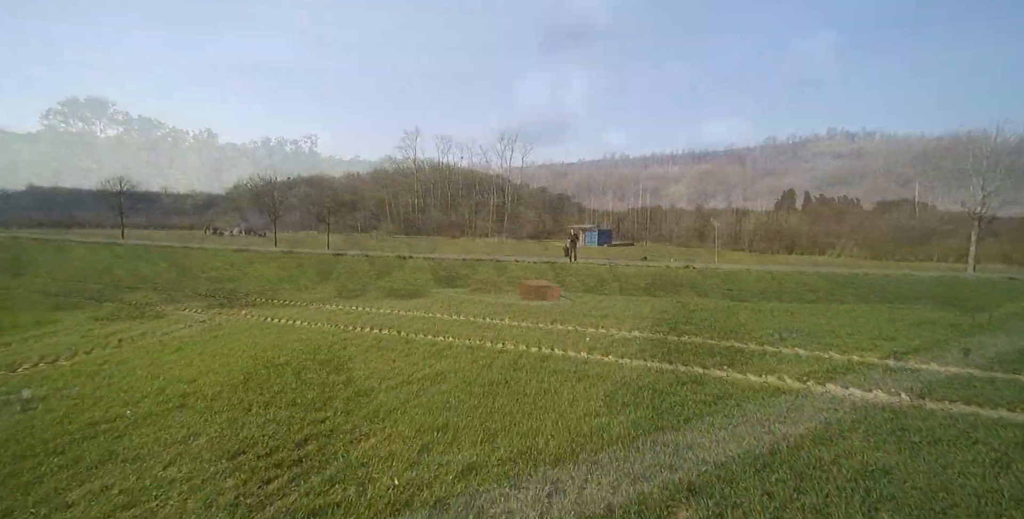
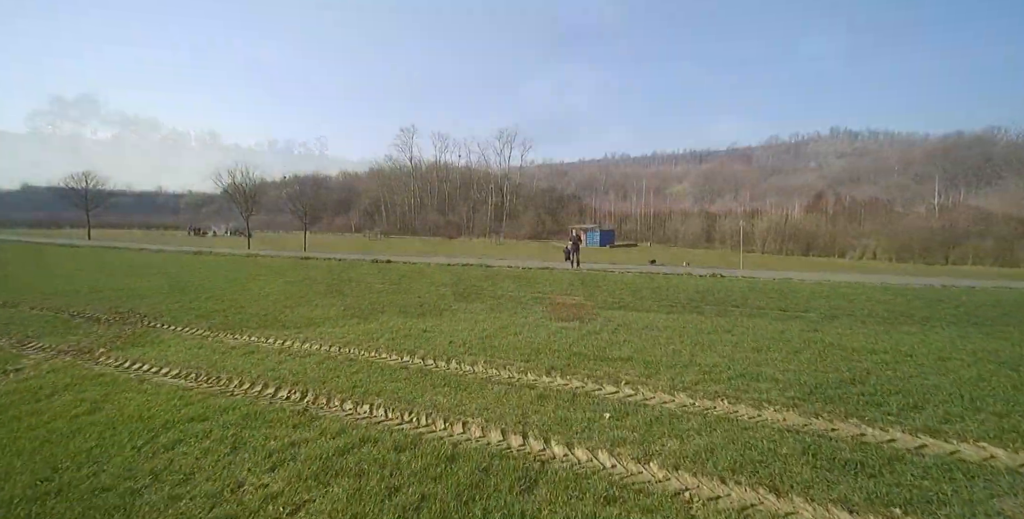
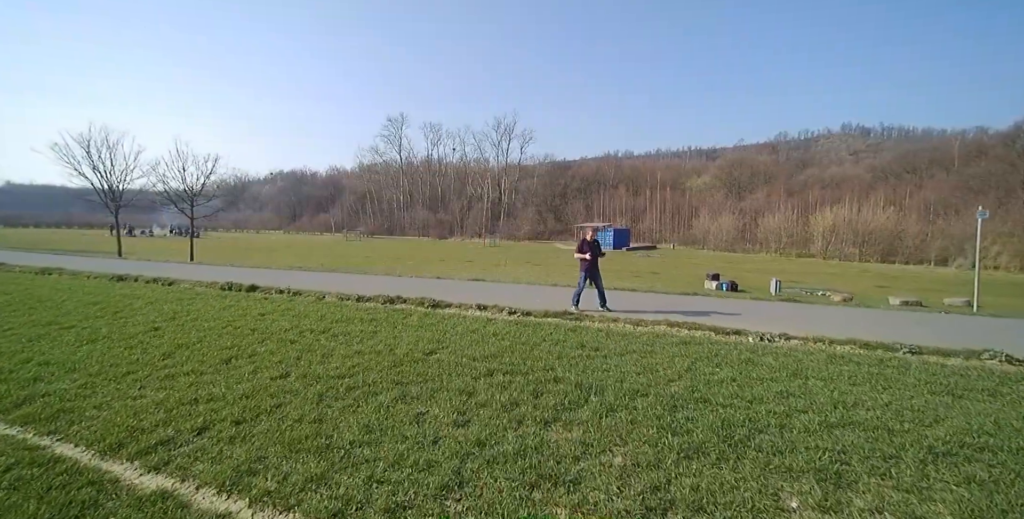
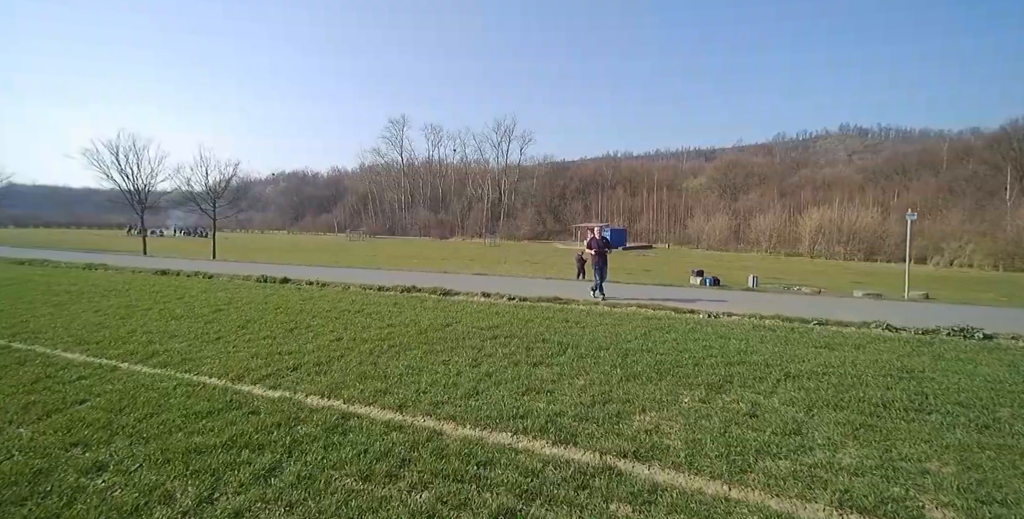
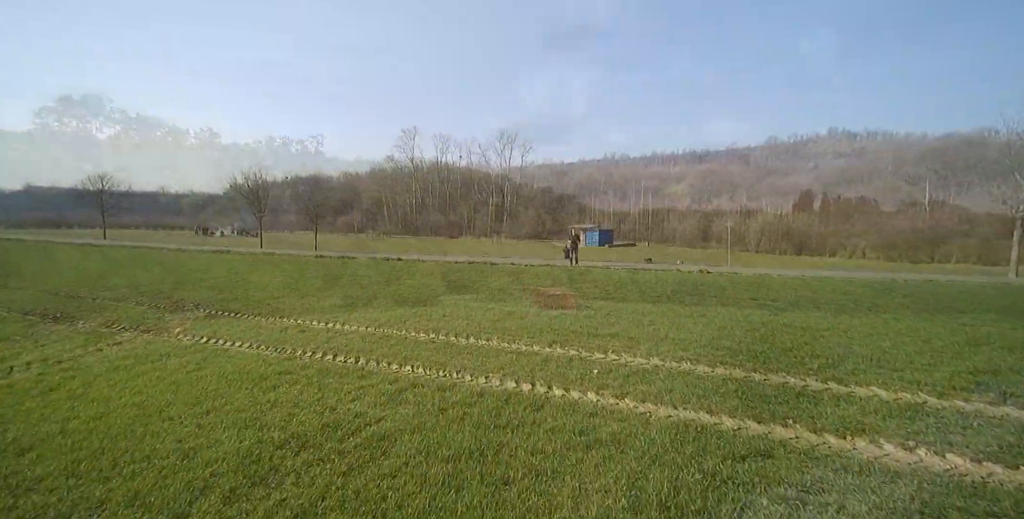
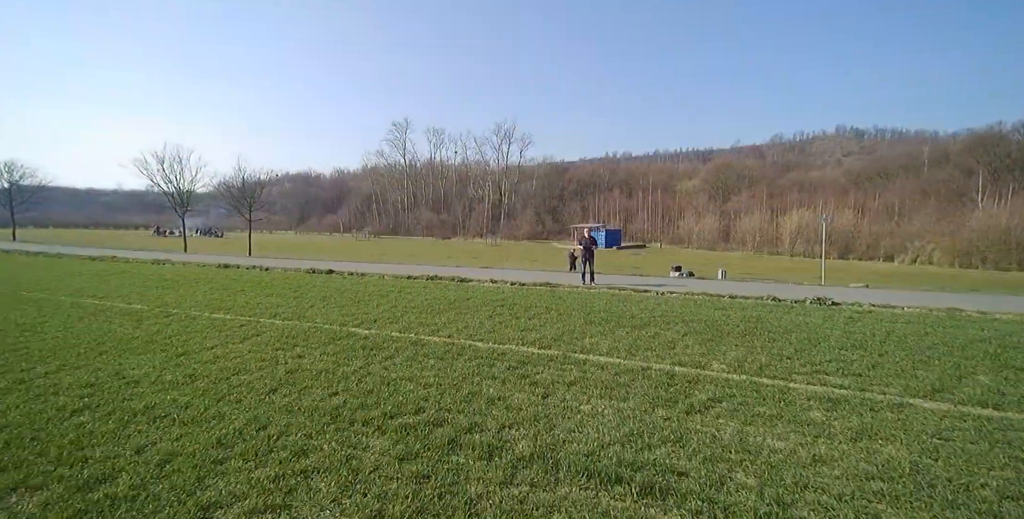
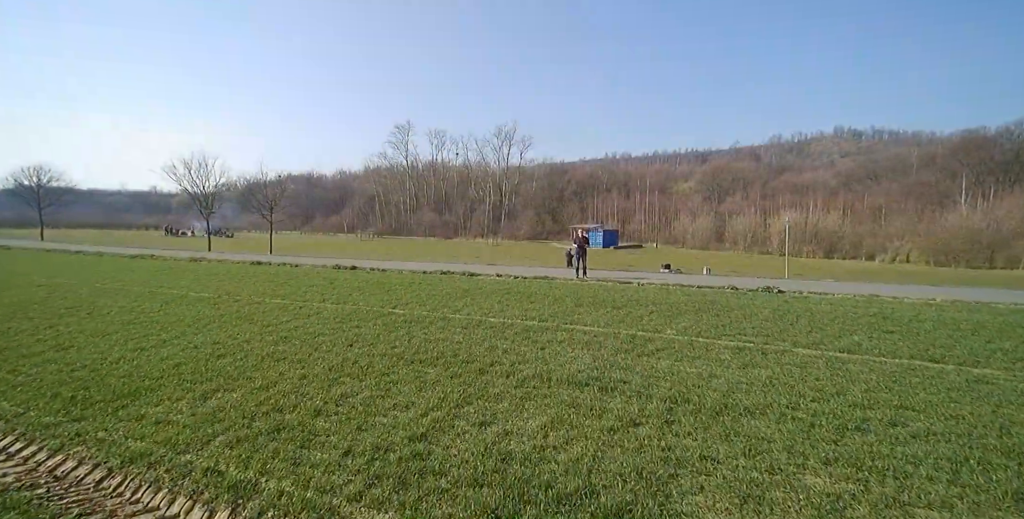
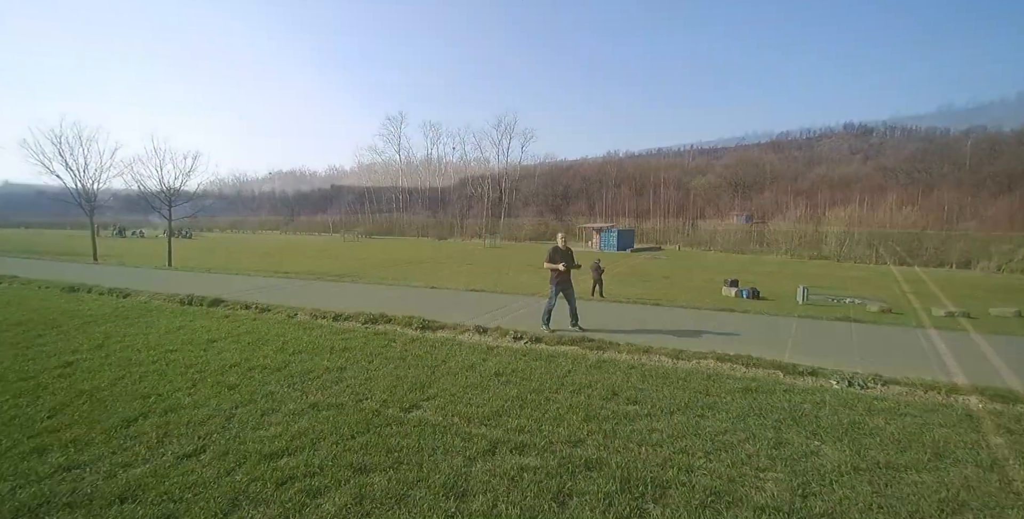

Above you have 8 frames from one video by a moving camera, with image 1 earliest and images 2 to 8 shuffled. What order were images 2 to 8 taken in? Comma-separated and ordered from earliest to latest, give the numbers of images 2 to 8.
5, 2, 7, 6, 4, 3, 8
